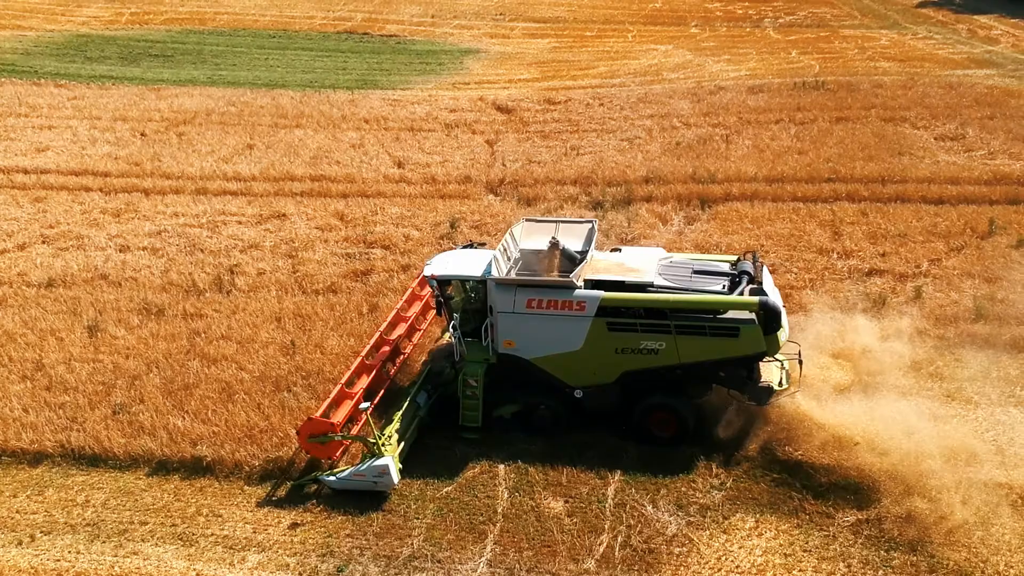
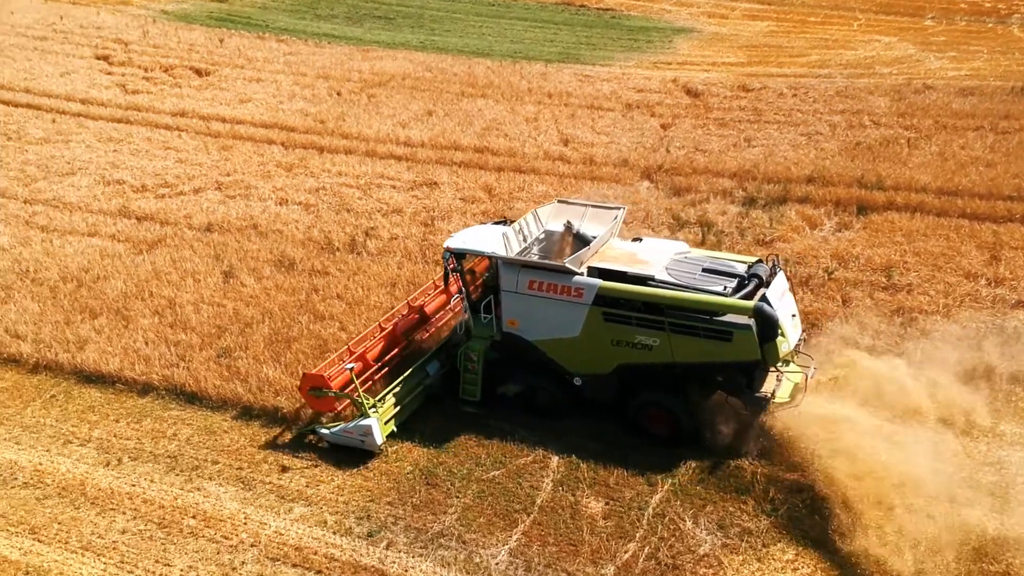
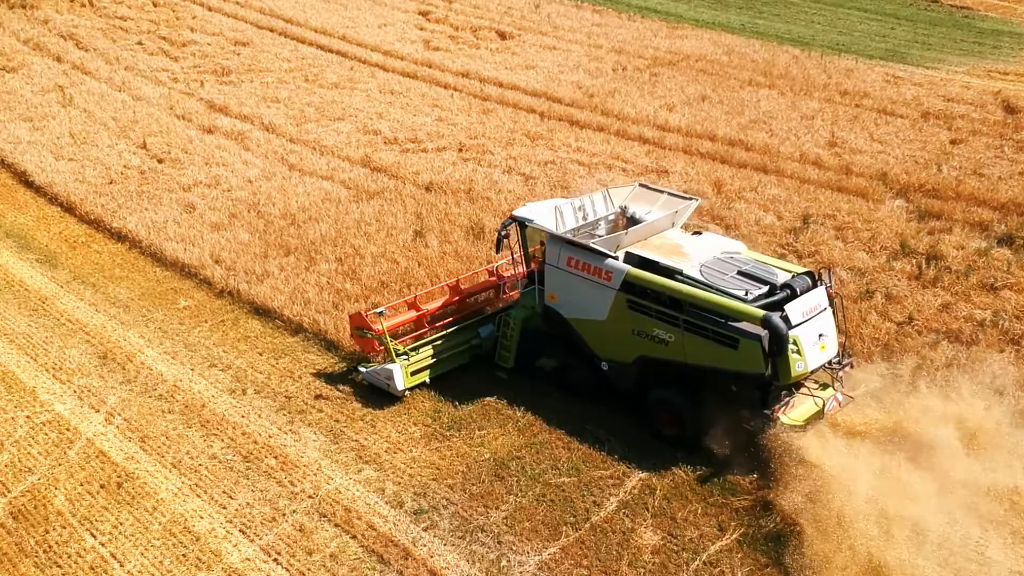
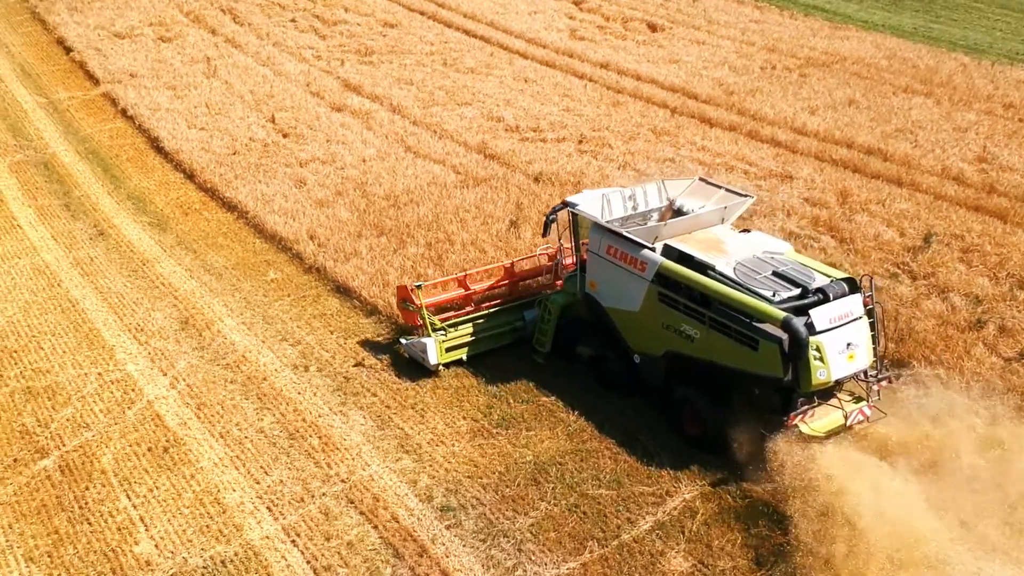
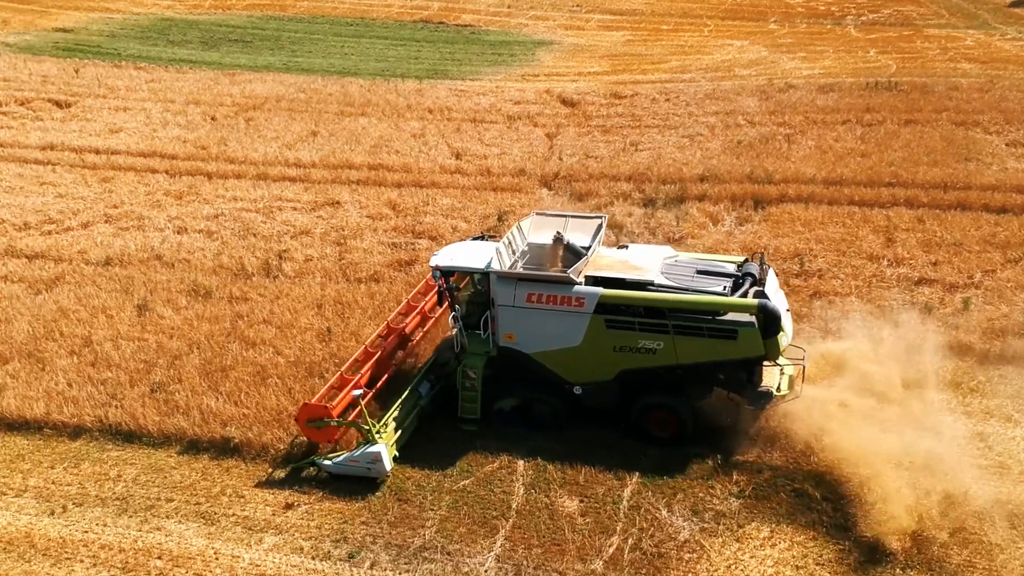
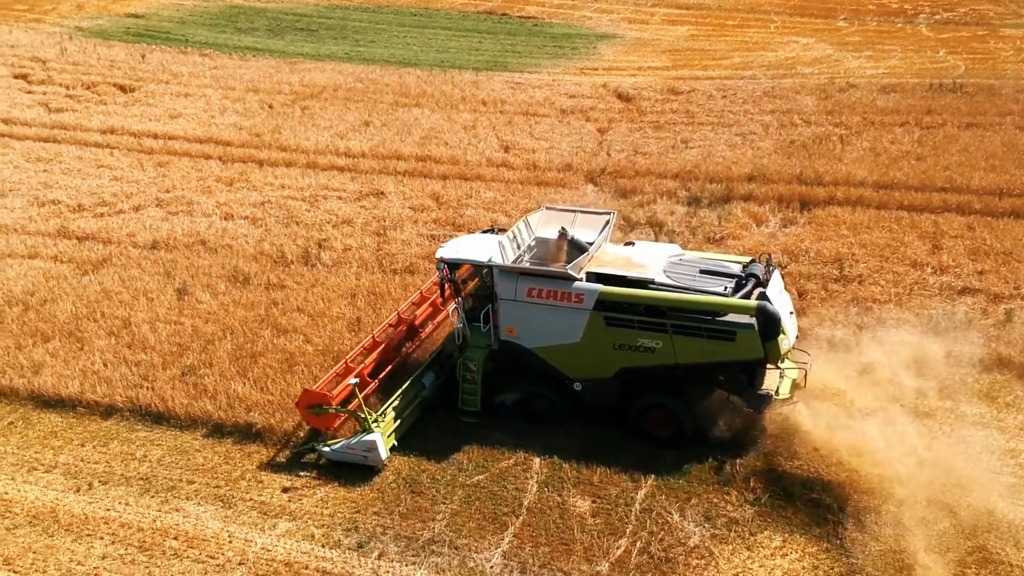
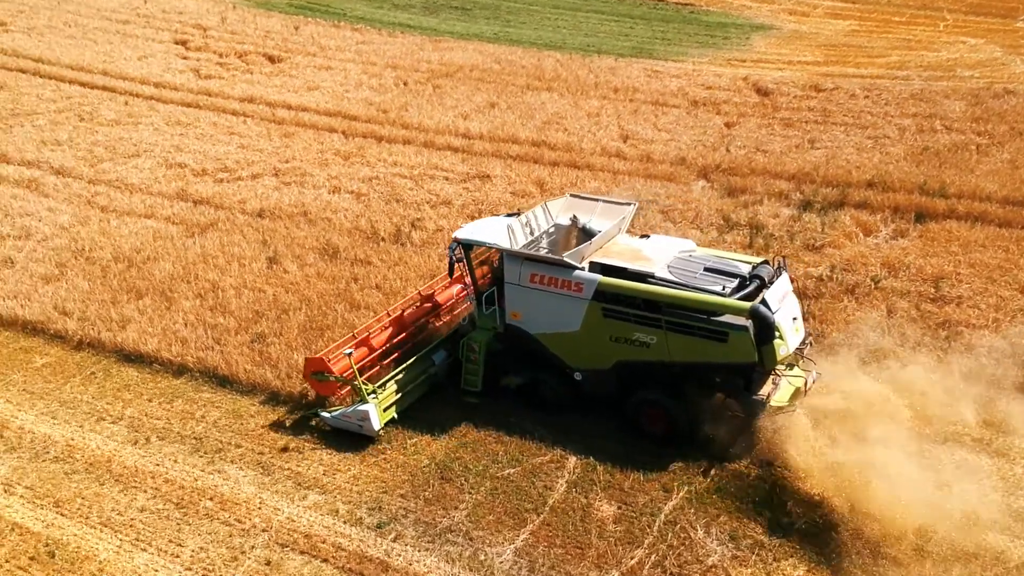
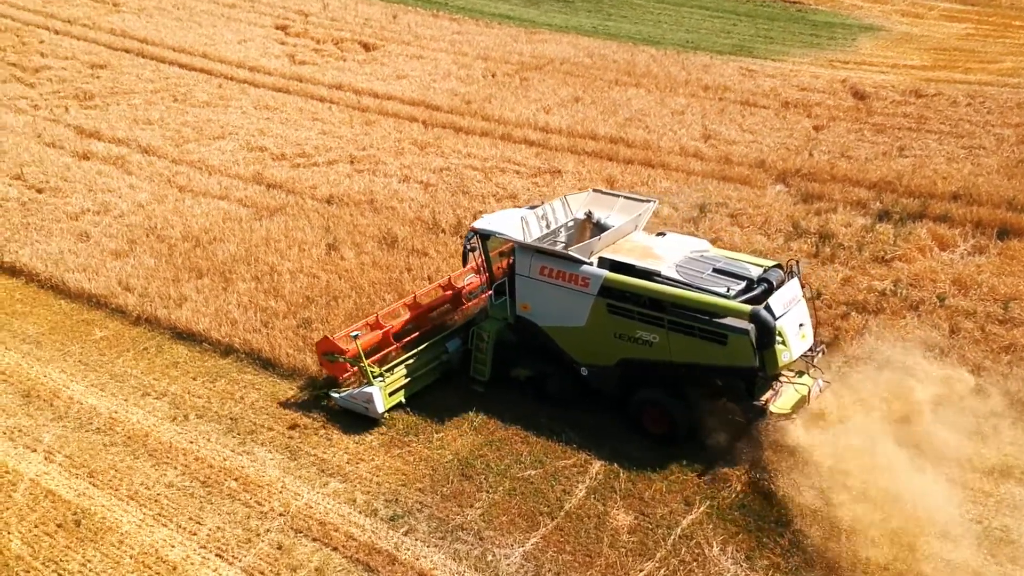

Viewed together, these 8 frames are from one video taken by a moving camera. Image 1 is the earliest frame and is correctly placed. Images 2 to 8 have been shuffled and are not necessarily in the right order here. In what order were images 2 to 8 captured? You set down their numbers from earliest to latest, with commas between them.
5, 6, 2, 7, 8, 3, 4
